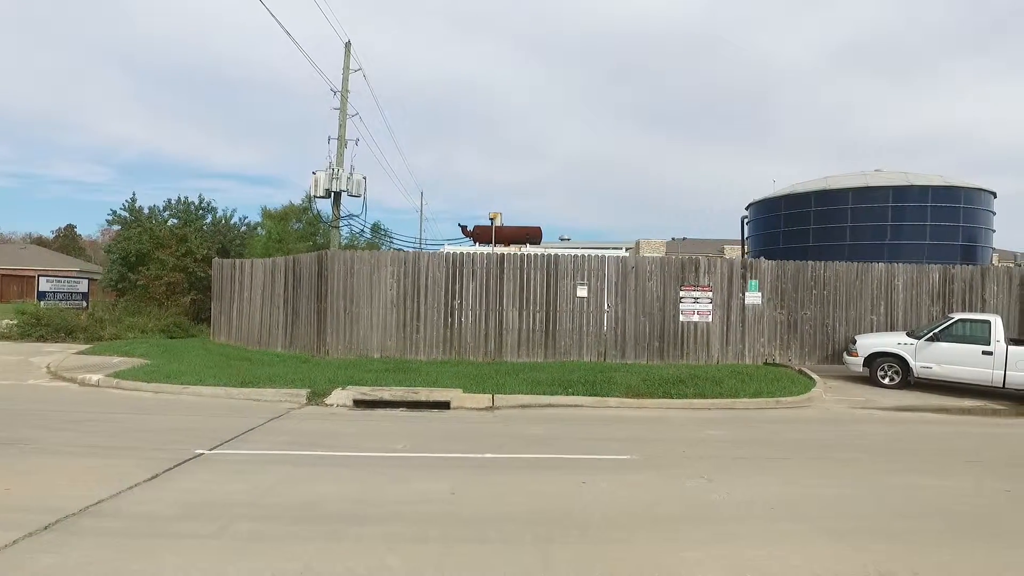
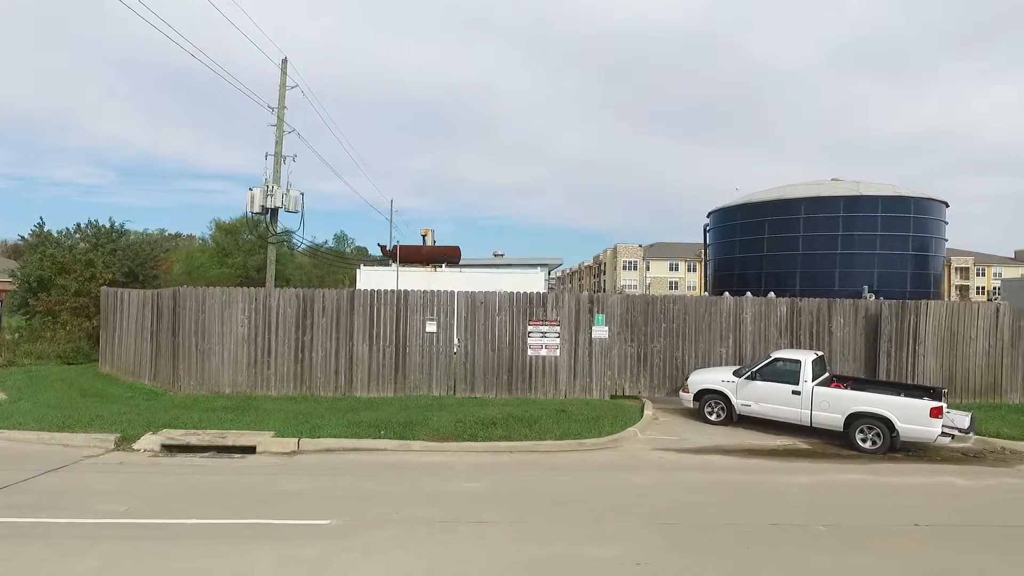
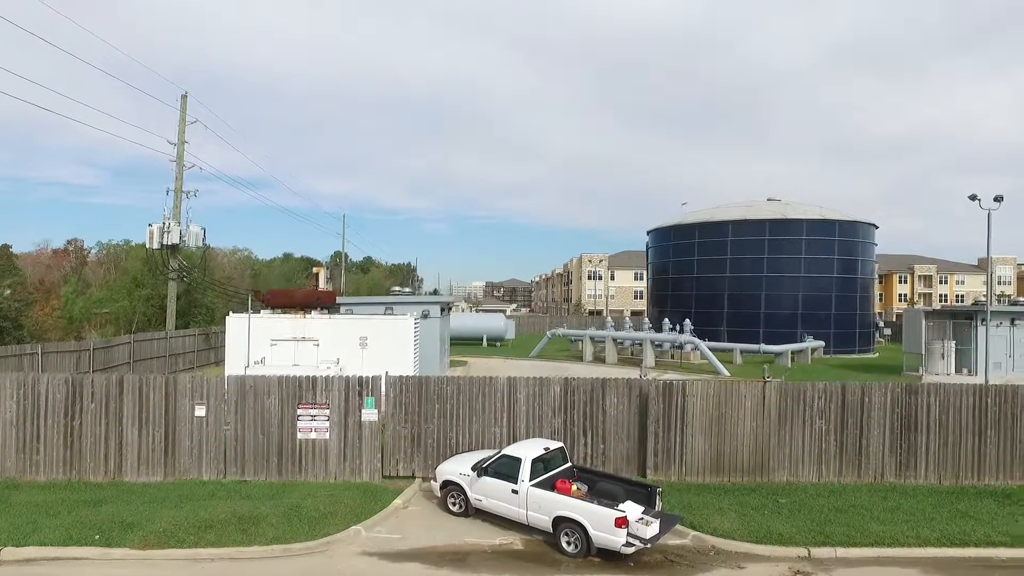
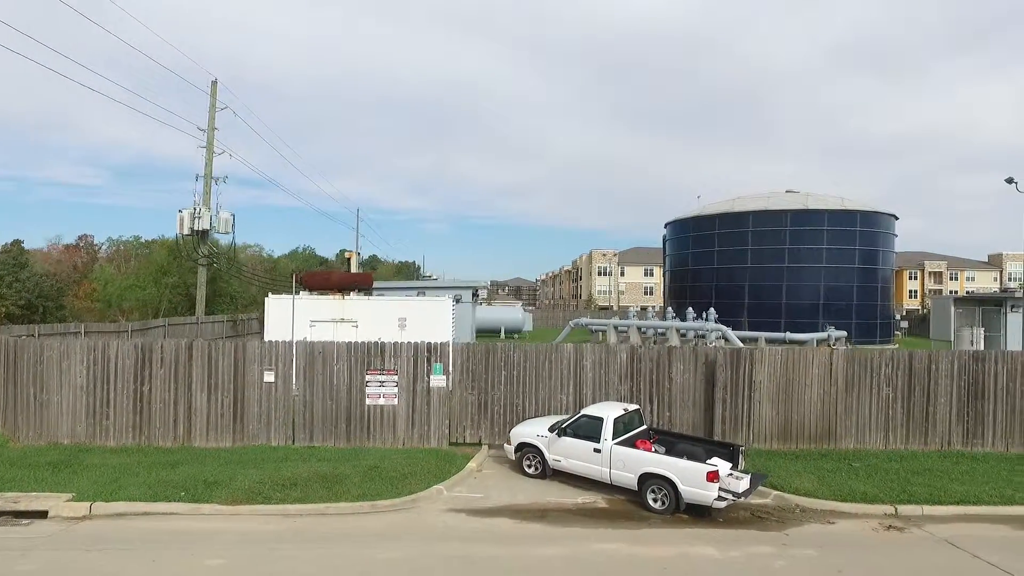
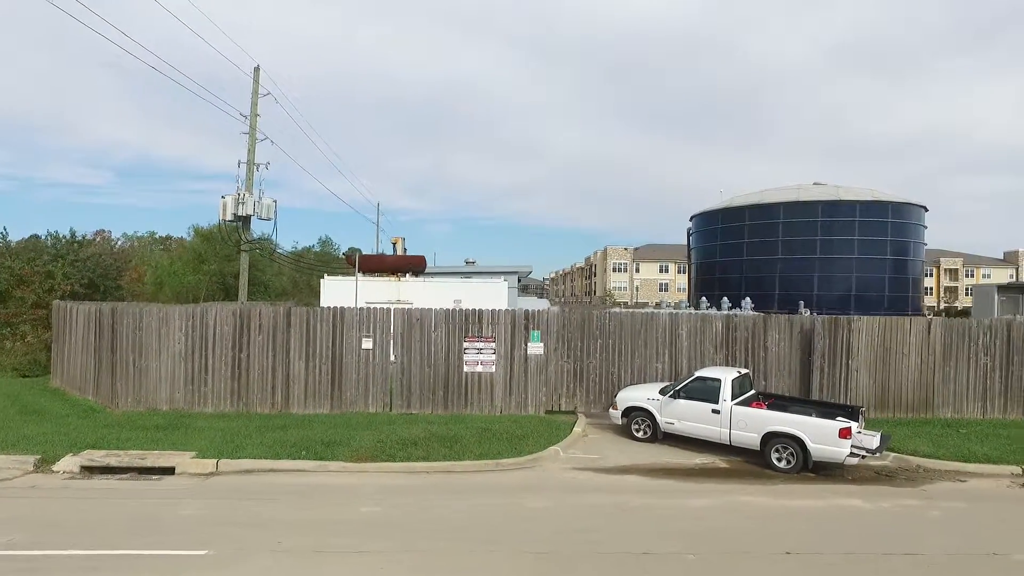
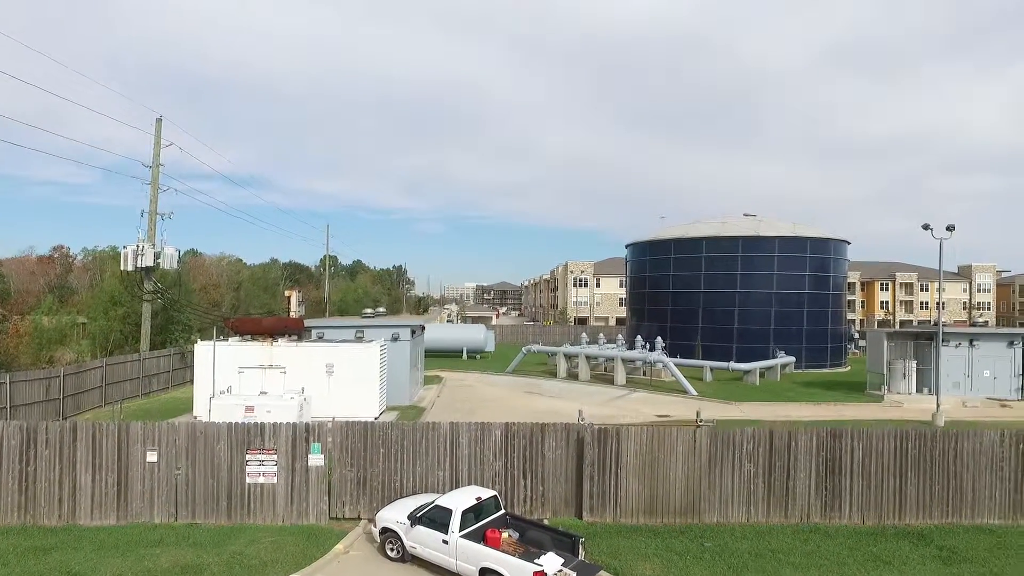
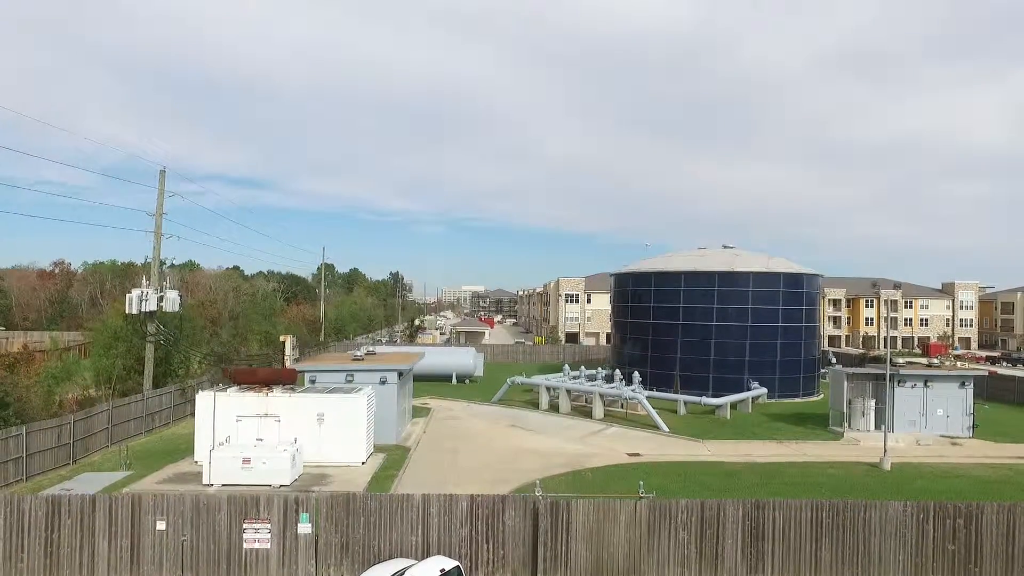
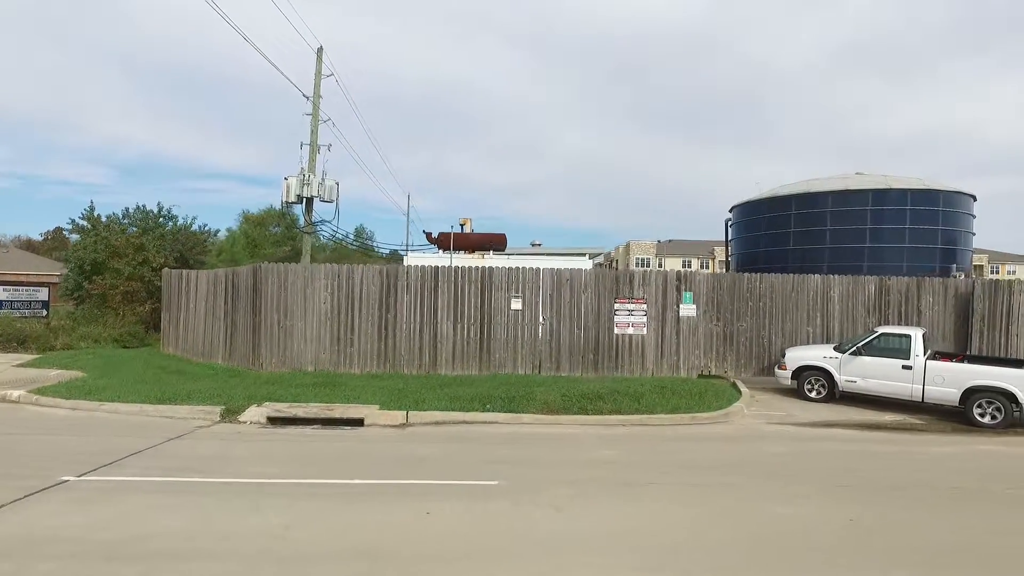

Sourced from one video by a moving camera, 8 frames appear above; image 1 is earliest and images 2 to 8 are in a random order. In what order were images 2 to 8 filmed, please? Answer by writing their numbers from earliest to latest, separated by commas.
8, 2, 5, 4, 3, 6, 7
